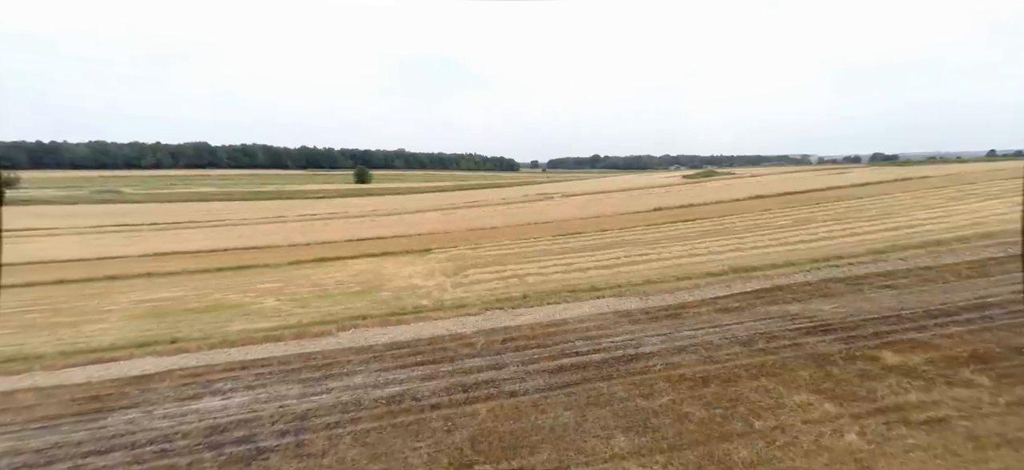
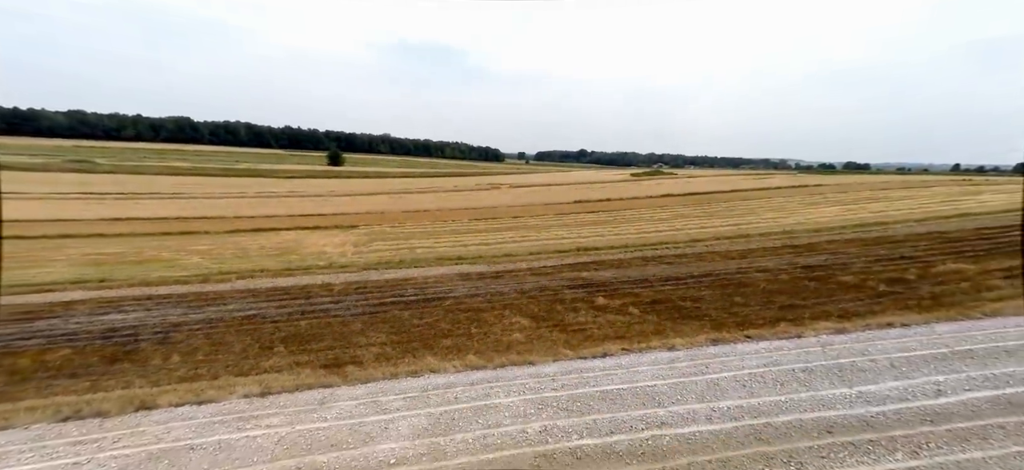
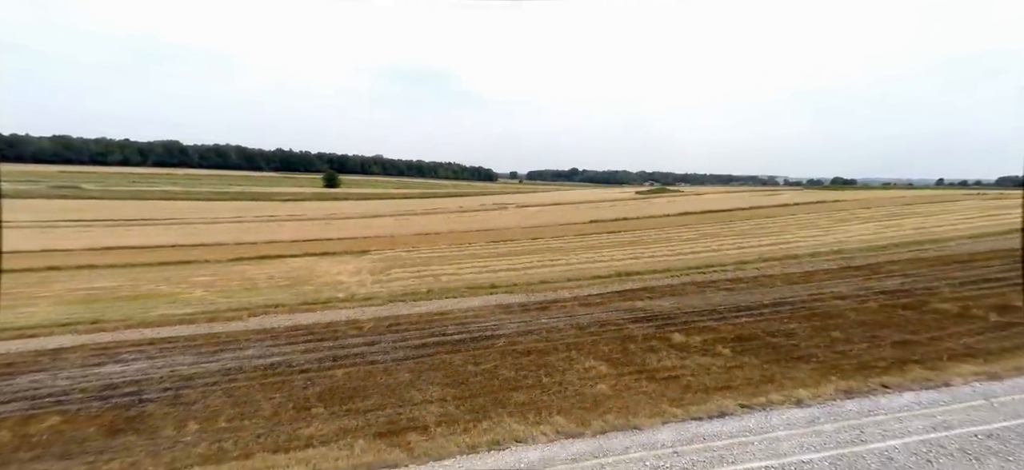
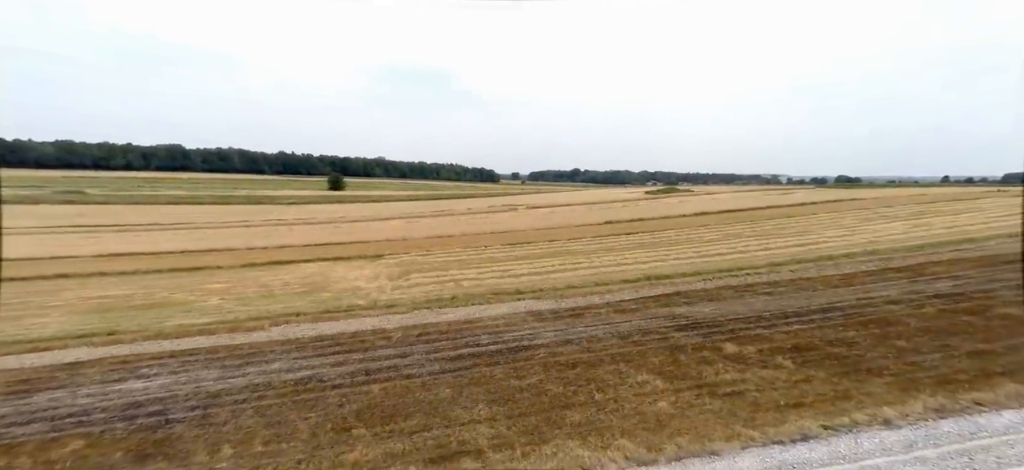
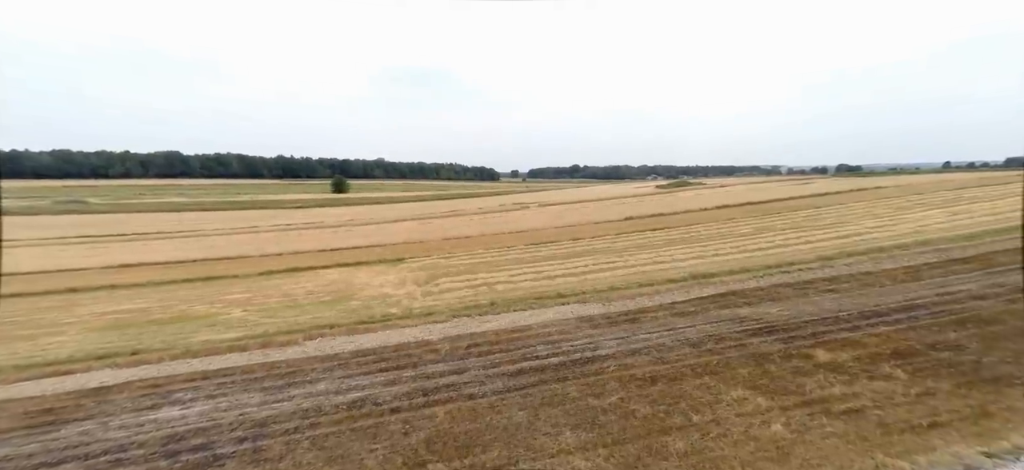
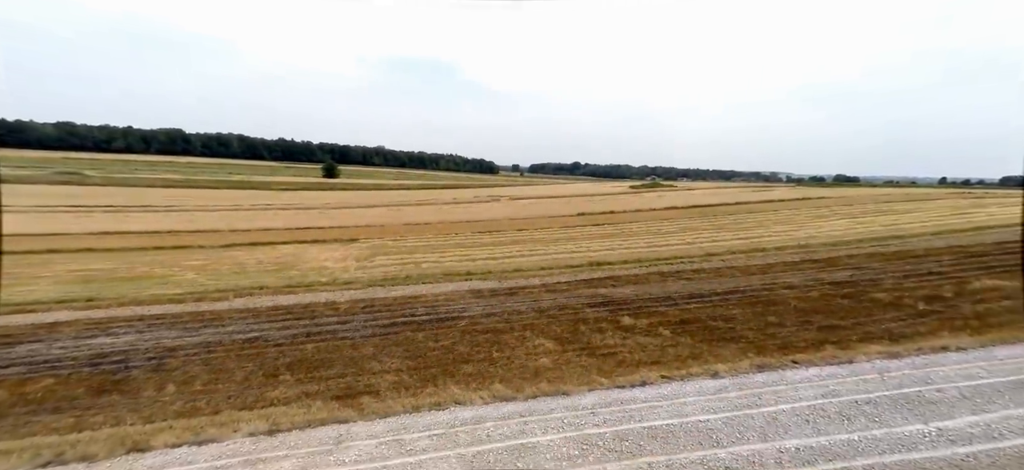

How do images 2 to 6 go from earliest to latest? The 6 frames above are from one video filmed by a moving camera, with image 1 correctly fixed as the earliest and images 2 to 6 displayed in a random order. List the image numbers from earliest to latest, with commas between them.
5, 4, 3, 6, 2
